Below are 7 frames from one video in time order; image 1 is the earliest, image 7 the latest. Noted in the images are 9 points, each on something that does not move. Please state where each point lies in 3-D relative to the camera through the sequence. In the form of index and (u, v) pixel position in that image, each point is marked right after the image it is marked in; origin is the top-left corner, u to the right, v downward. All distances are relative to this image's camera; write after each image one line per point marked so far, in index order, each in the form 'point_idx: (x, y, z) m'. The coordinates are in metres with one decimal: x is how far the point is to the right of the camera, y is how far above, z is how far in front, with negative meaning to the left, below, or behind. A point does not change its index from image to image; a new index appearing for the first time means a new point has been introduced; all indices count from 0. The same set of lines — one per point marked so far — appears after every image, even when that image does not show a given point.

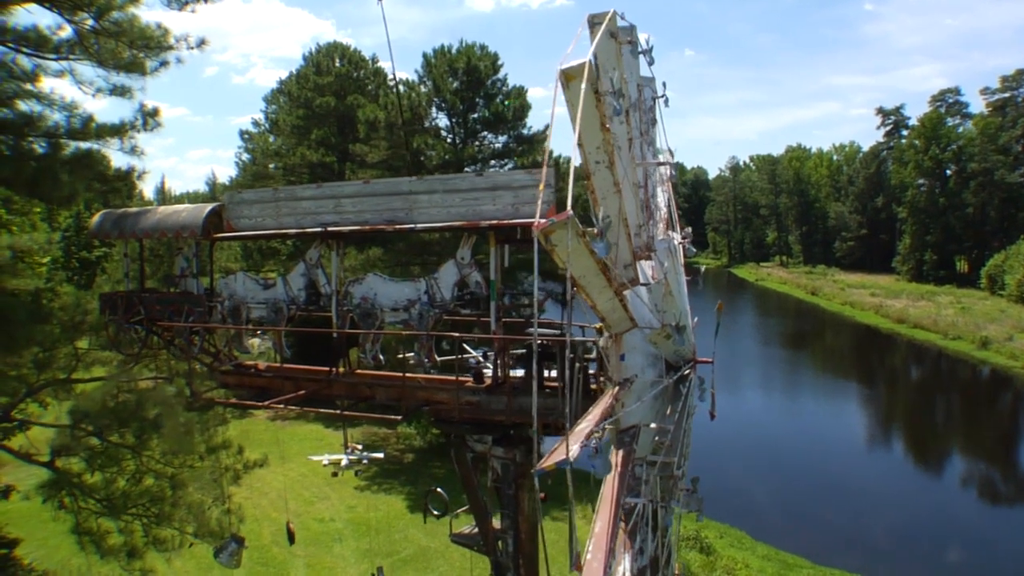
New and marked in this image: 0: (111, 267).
0: (-9.4, +0.5, +18.3) m
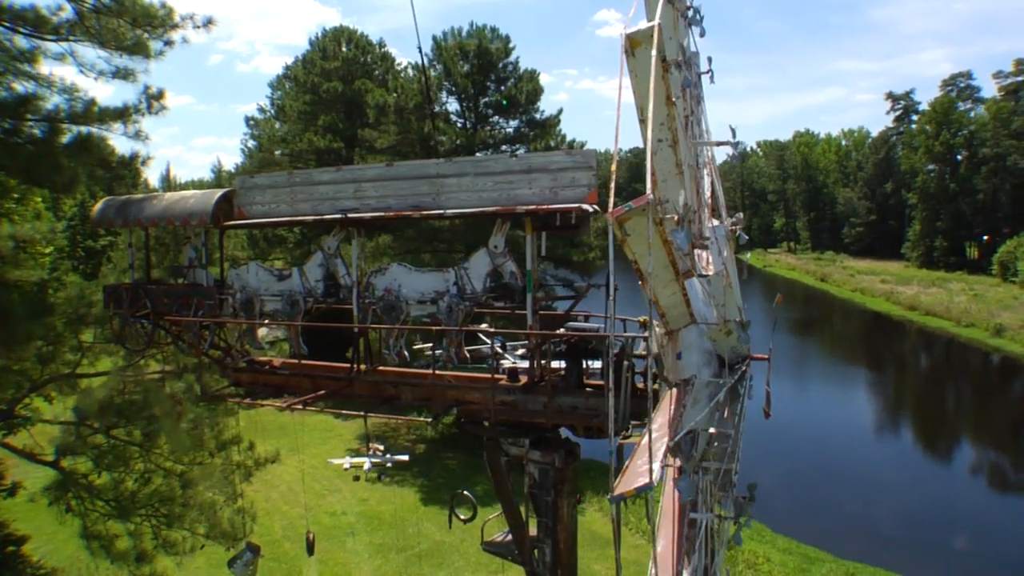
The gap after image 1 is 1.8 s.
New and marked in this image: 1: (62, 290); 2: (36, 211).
0: (-9.1, +0.8, +17.9) m
1: (-5.7, 0.0, +9.9) m
2: (-7.5, +1.2, +12.4) m
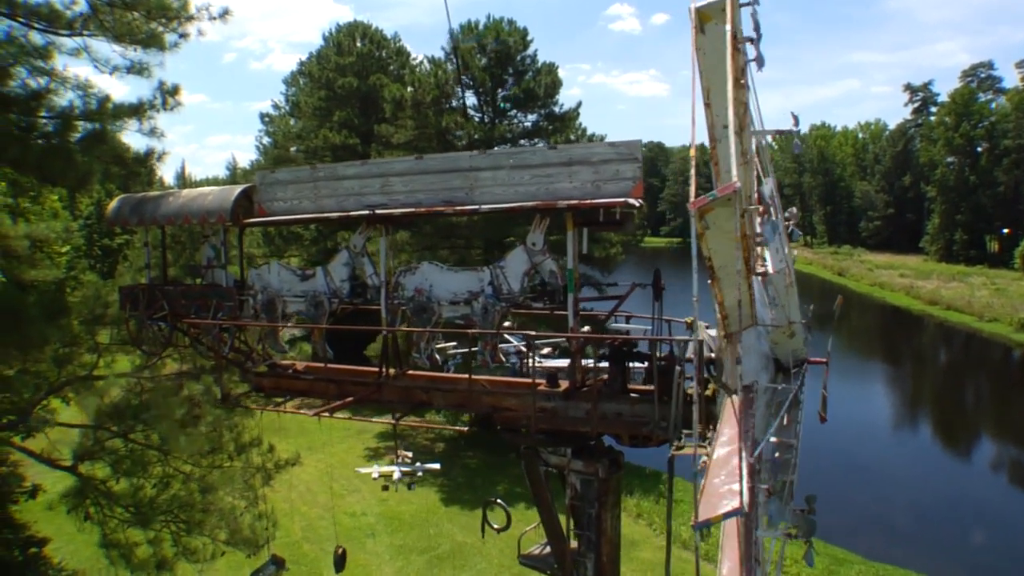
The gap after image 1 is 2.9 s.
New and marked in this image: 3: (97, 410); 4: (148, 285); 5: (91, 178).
0: (-8.6, +0.8, +17.7) m
1: (-5.4, 0.0, +9.6) m
2: (-7.2, +1.2, +12.2) m
3: (-4.6, -1.3, +8.6) m
4: (-5.0, 0.0, +10.8) m
5: (-4.7, +1.2, +8.7) m
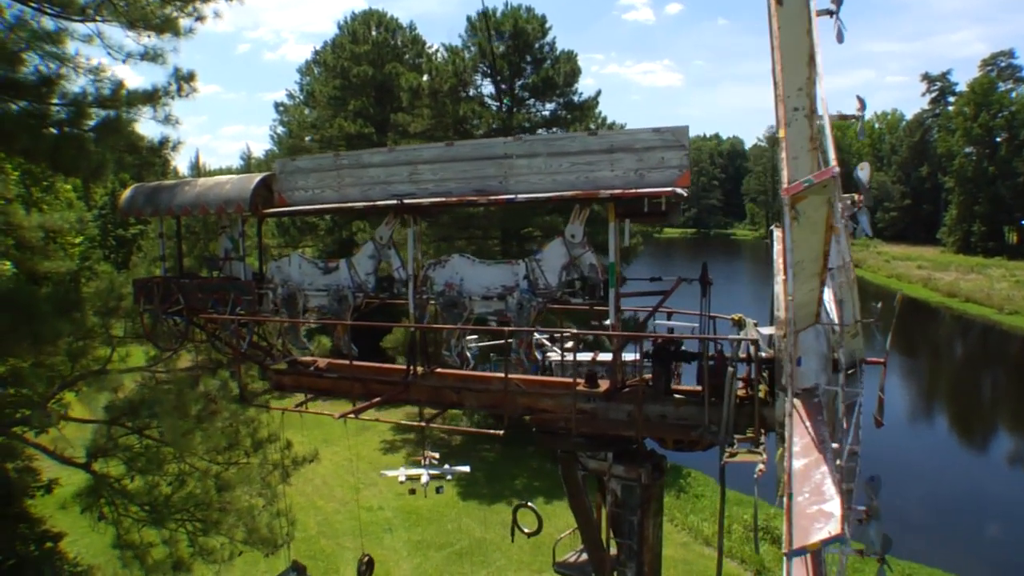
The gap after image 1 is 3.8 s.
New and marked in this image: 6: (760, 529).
0: (-8.2, +1.0, +17.5) m
1: (-5.1, +0.1, +9.4) m
2: (-6.8, +1.4, +11.9) m
3: (-4.3, -1.3, +8.4) m
4: (-4.7, +0.1, +10.6) m
5: (-4.4, +1.3, +8.4) m
6: (+4.6, -4.6, +14.8) m
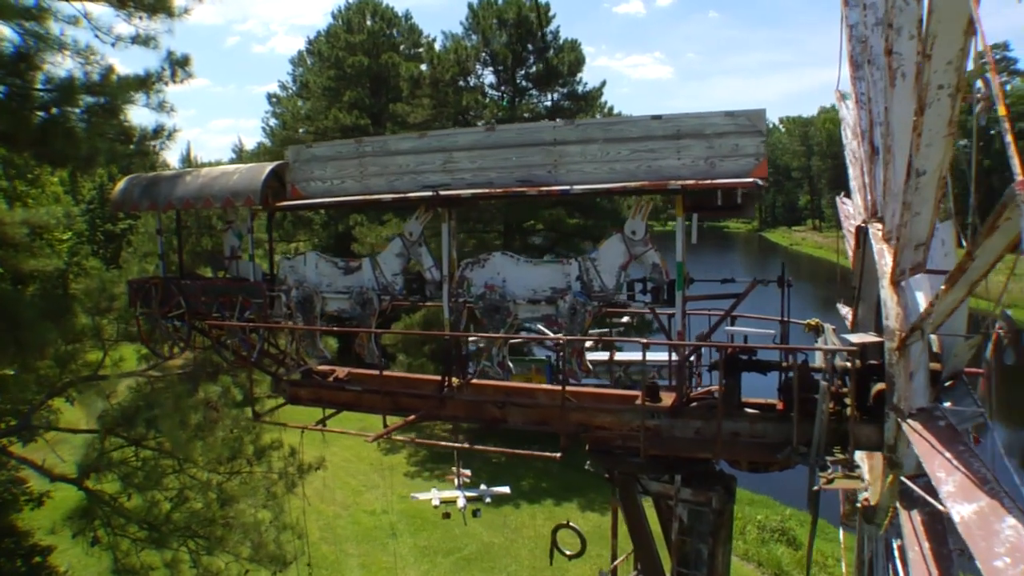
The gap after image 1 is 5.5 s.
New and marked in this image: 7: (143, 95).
0: (-8.1, +1.0, +16.8) m
1: (-4.8, +0.1, +8.8) m
2: (-6.6, +1.4, +11.3) m
3: (-4.0, -1.3, +7.8) m
4: (-4.5, +0.2, +10.0) m
5: (-4.1, +1.3, +7.8) m
6: (+4.8, -4.5, +14.4) m
7: (-4.0, +2.1, +8.5) m
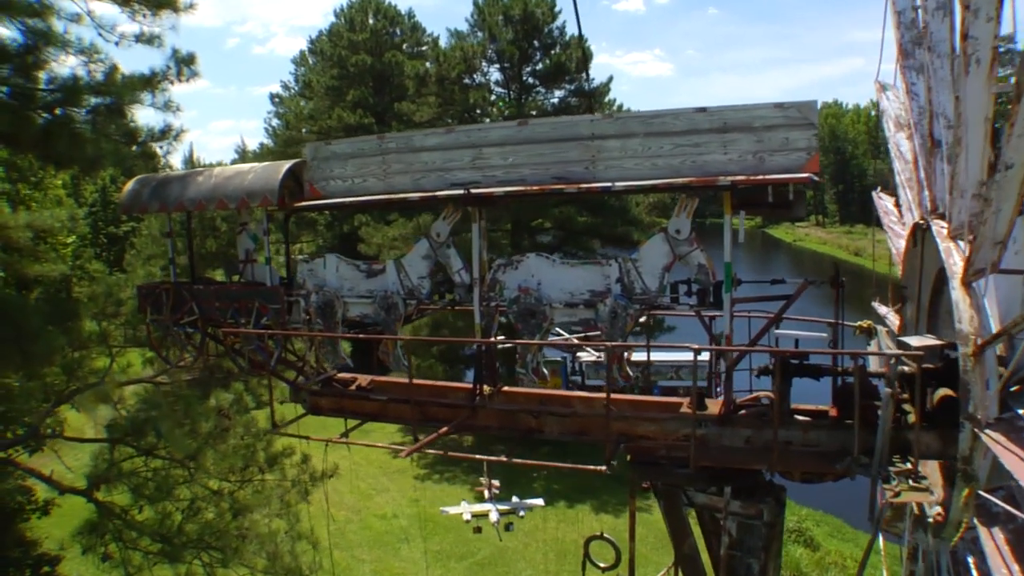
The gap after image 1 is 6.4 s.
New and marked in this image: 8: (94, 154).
0: (-7.8, +1.0, +16.6) m
1: (-4.6, 0.0, +8.5) m
2: (-6.4, +1.3, +11.1) m
3: (-3.8, -1.3, +7.5) m
4: (-4.3, +0.1, +9.8) m
5: (-3.9, +1.3, +7.6) m
6: (+5.1, -4.4, +14.1) m
7: (-3.8, +2.1, +8.3) m
8: (-4.0, +1.3, +7.4) m
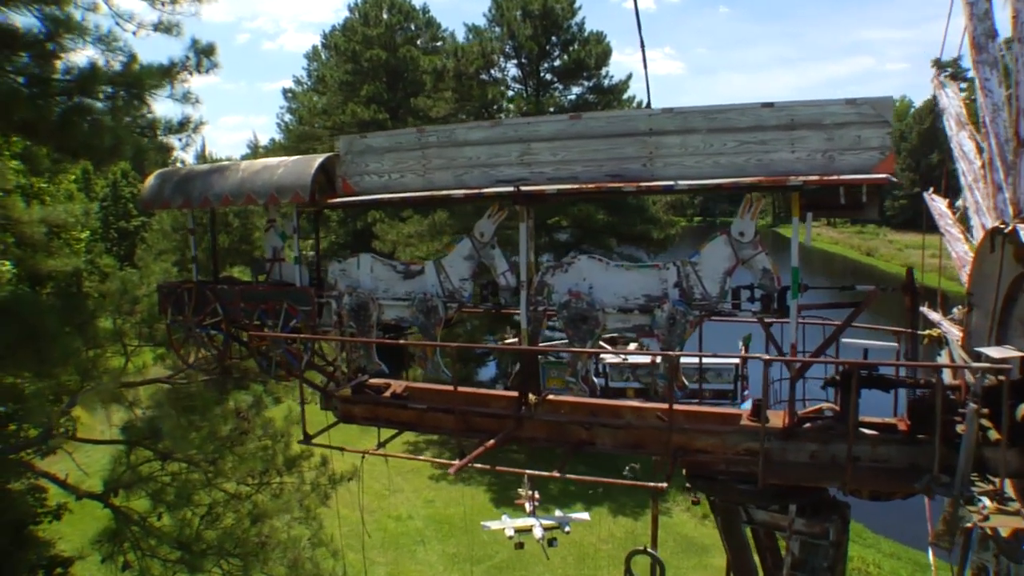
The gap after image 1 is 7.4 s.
0: (-7.5, +1.1, +16.4) m
1: (-4.3, +0.1, +8.4) m
2: (-6.1, +1.4, +10.9) m
3: (-3.5, -1.3, +7.4) m
4: (-3.9, +0.1, +9.6) m
5: (-3.6, +1.3, +7.4) m
6: (+5.4, -4.4, +13.9) m
7: (-3.5, +2.1, +8.1) m
8: (-3.7, +1.3, +7.2) m
